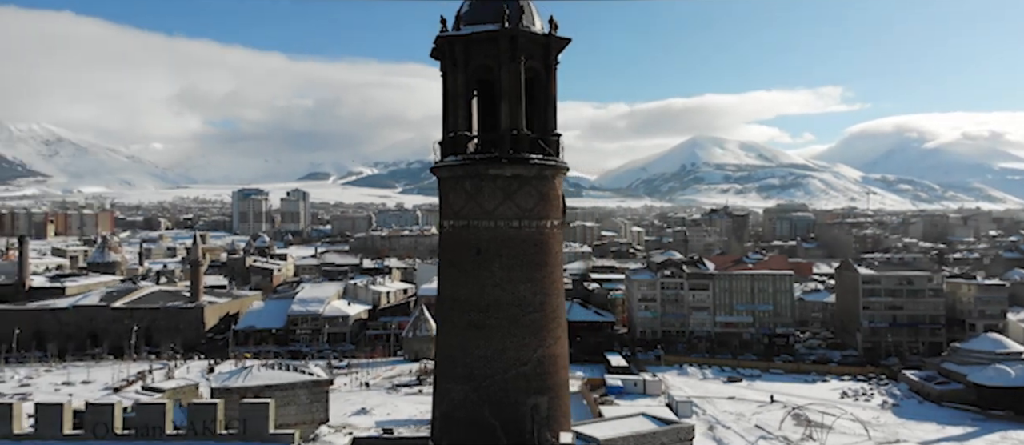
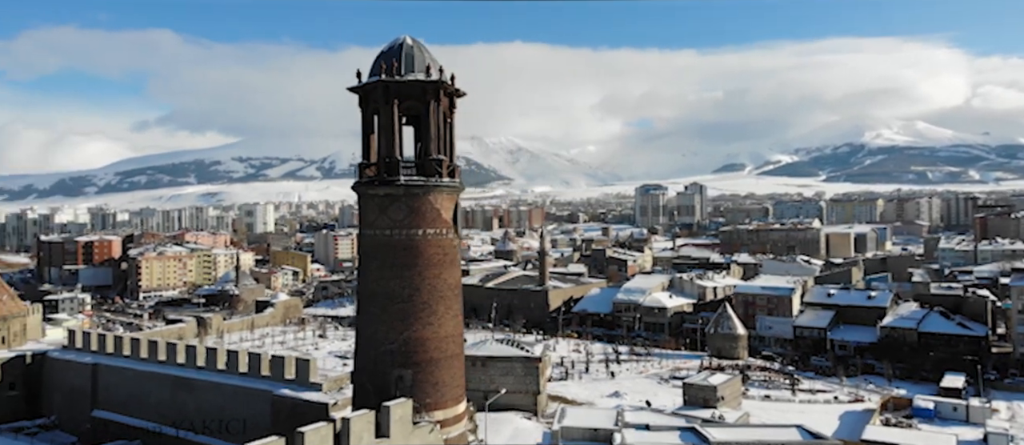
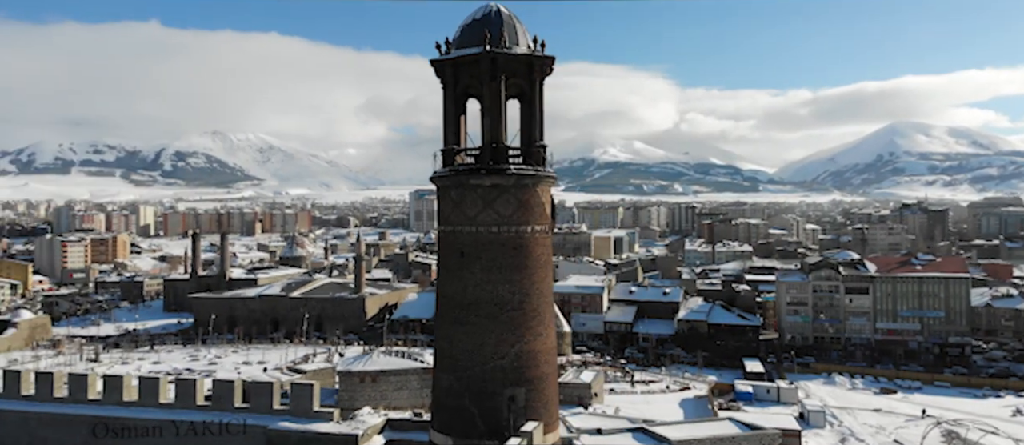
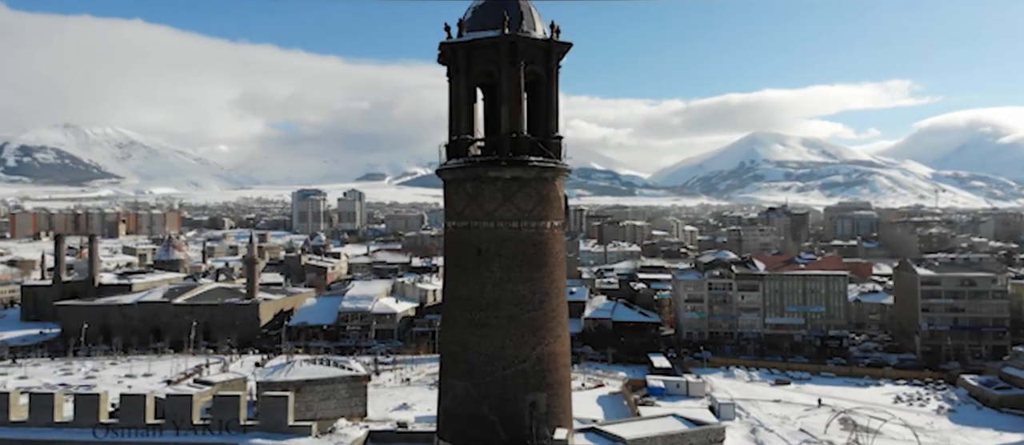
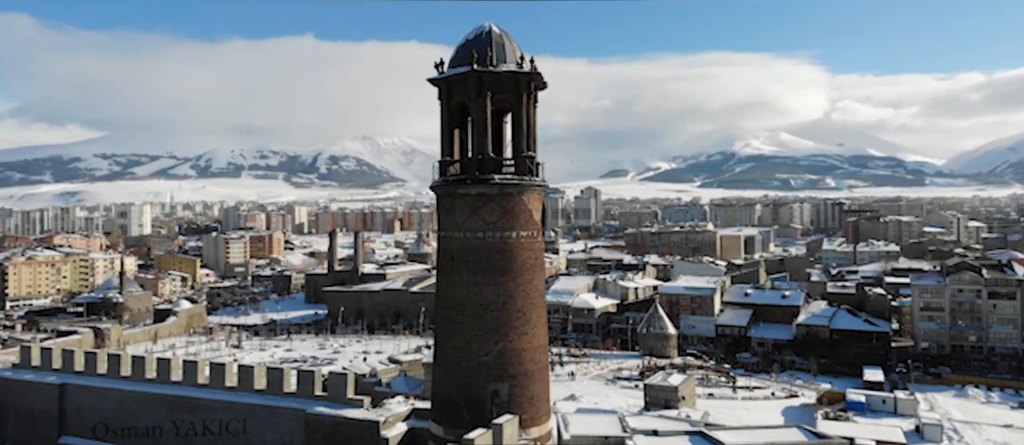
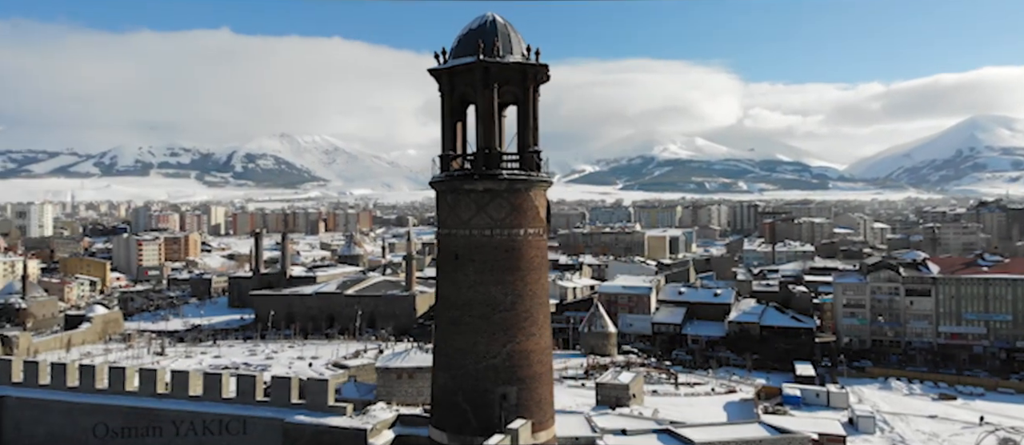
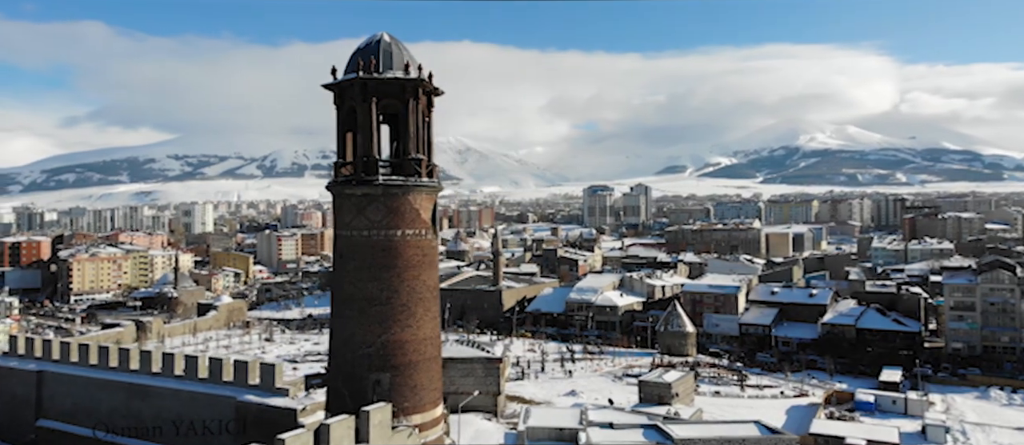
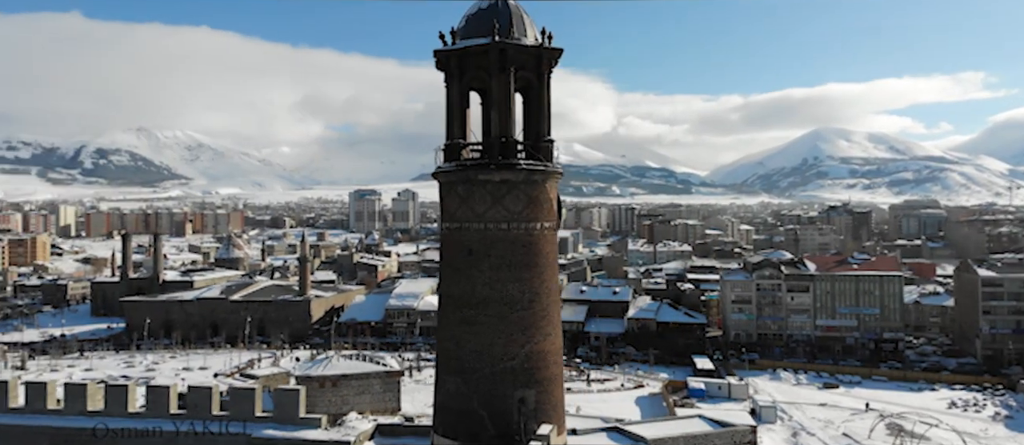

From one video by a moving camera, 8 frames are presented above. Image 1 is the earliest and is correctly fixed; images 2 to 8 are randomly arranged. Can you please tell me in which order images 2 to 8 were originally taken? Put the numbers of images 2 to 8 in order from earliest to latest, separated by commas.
4, 8, 3, 6, 5, 7, 2
